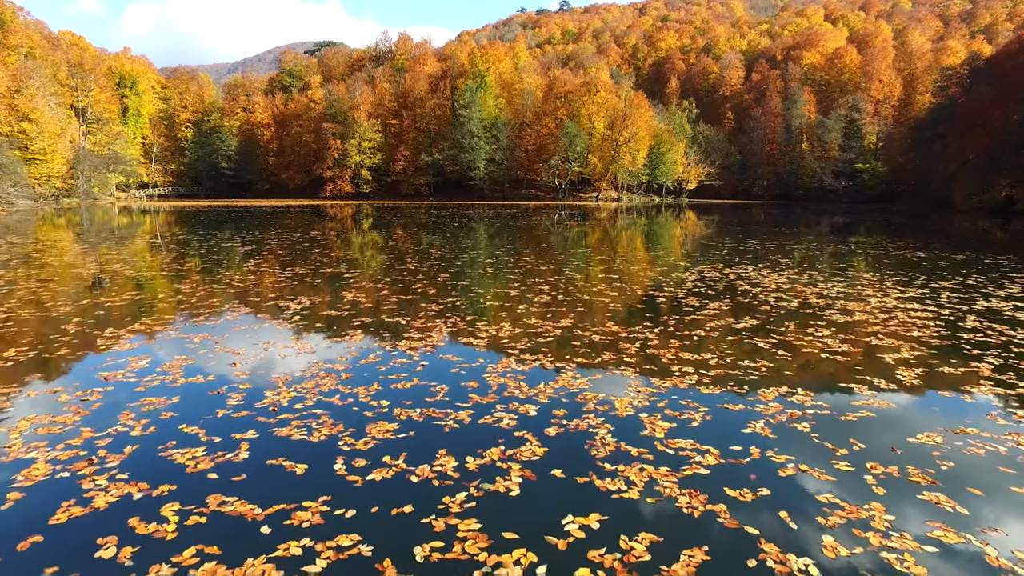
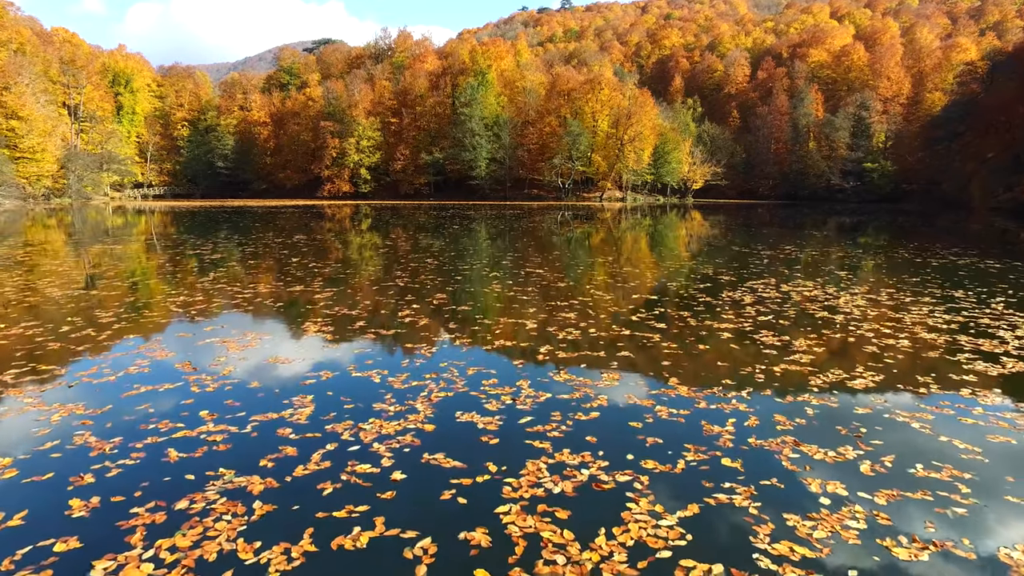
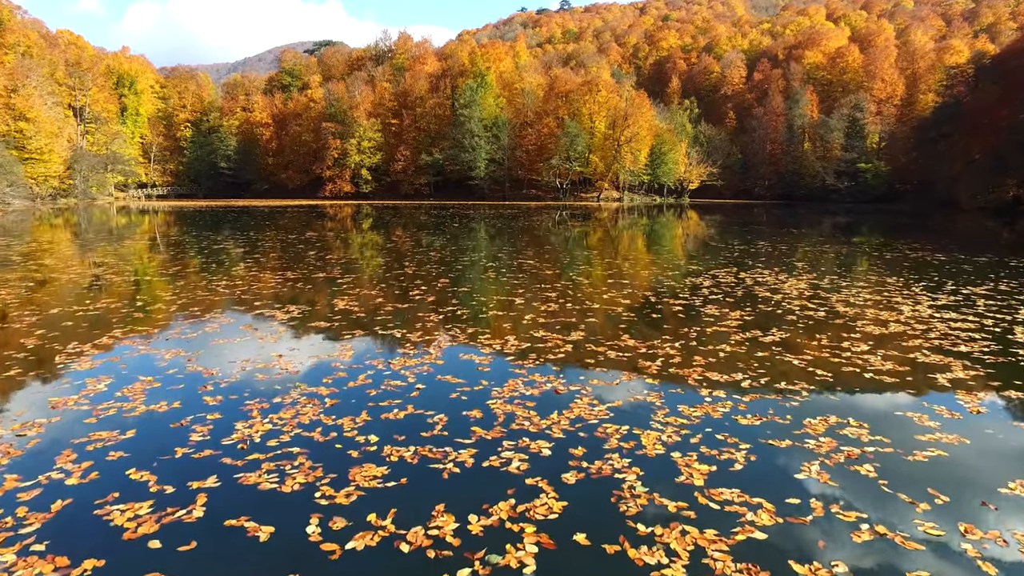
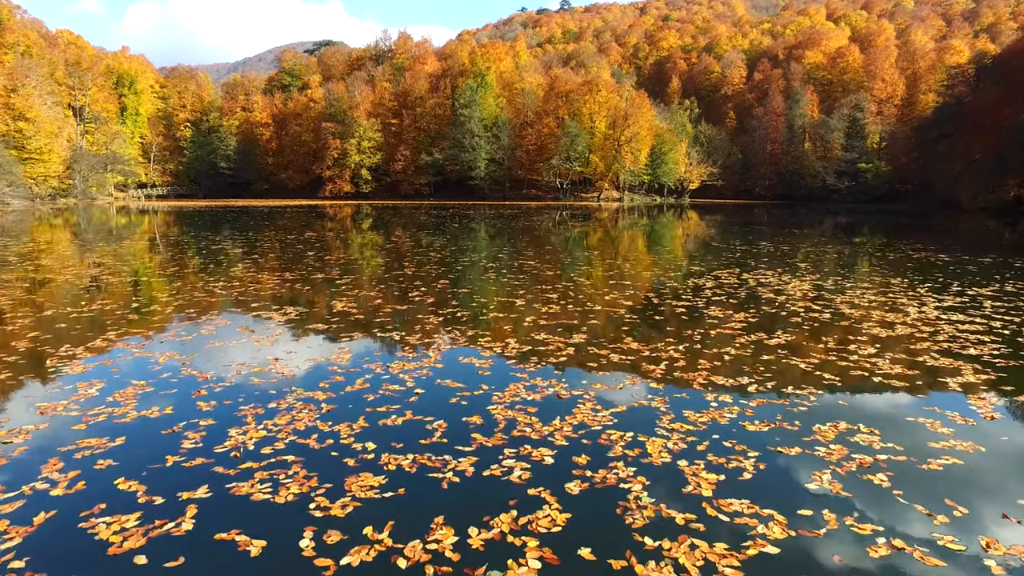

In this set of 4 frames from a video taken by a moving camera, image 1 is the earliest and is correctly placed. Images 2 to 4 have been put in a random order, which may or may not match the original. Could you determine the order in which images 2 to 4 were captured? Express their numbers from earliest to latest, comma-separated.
3, 4, 2
